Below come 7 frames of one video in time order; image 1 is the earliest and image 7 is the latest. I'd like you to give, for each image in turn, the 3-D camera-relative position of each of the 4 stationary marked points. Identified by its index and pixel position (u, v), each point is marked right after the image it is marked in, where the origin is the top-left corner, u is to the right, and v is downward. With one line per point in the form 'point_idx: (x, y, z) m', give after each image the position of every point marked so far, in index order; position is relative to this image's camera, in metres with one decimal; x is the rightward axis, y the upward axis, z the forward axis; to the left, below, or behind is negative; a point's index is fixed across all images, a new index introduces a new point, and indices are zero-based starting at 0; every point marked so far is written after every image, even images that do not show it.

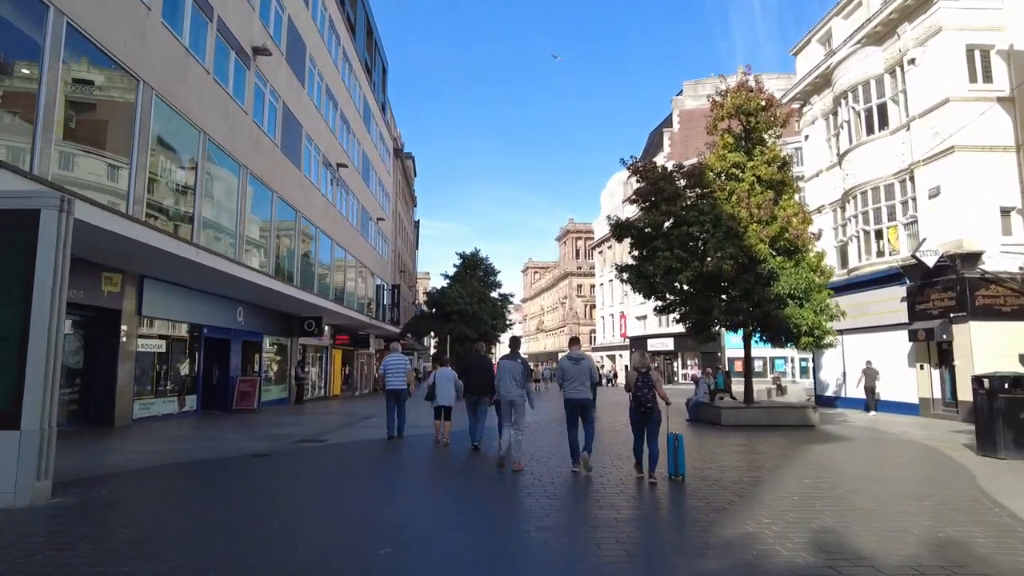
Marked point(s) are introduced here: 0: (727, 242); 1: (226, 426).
0: (+4.8, +1.0, +14.6) m
1: (-6.8, -3.3, +15.7) m
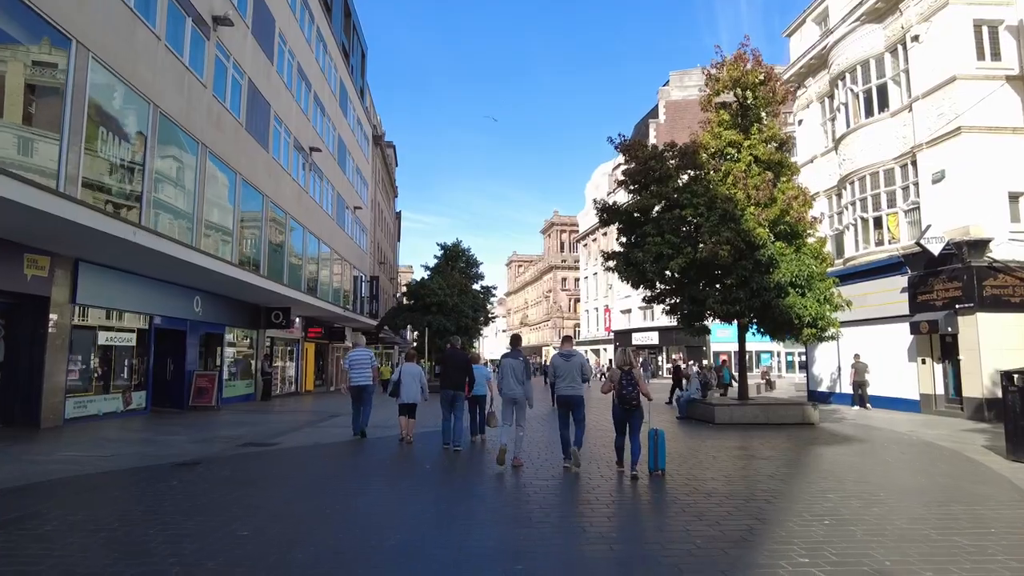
0: (+4.4, +1.3, +13.5) m
1: (-7.3, -3.0, +14.3) m
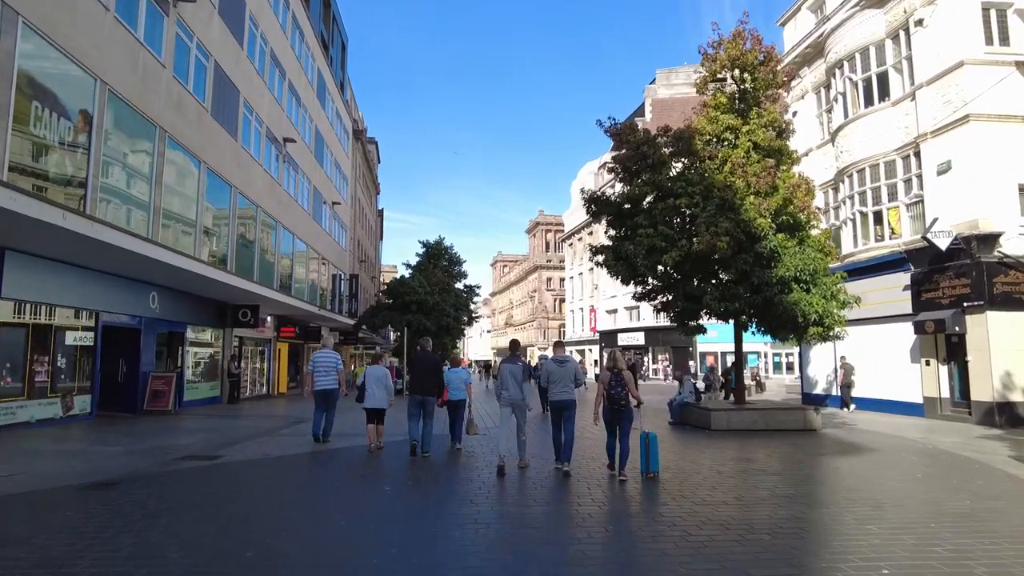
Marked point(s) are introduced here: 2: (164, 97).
0: (+4.0, +1.4, +12.5) m
1: (-7.7, -2.9, +13.1) m
2: (-8.9, +4.9, +16.7) m
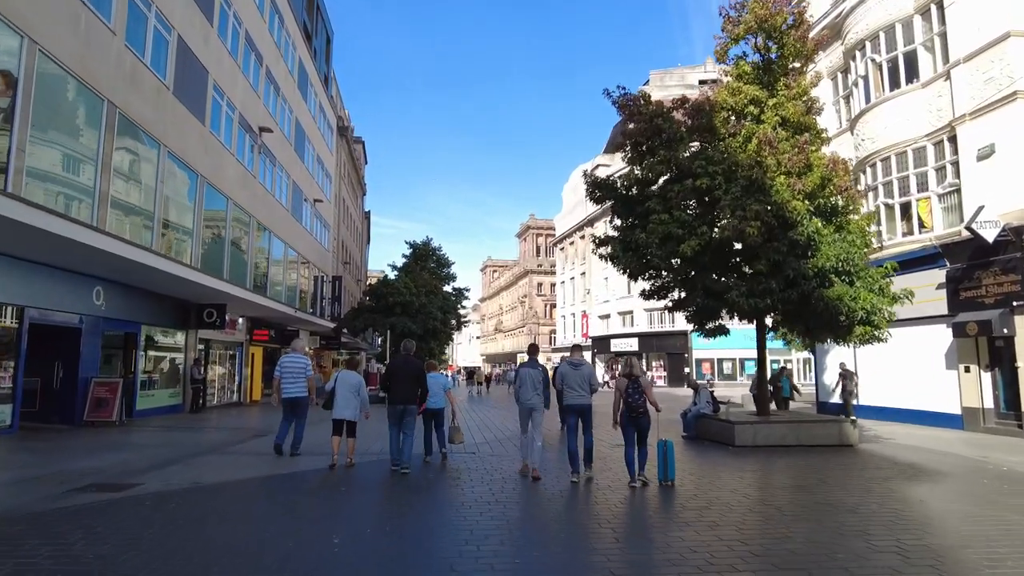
0: (+3.9, +1.5, +10.9) m
1: (-7.8, -2.7, +11.2) m
2: (-9.0, +5.0, +14.8) m
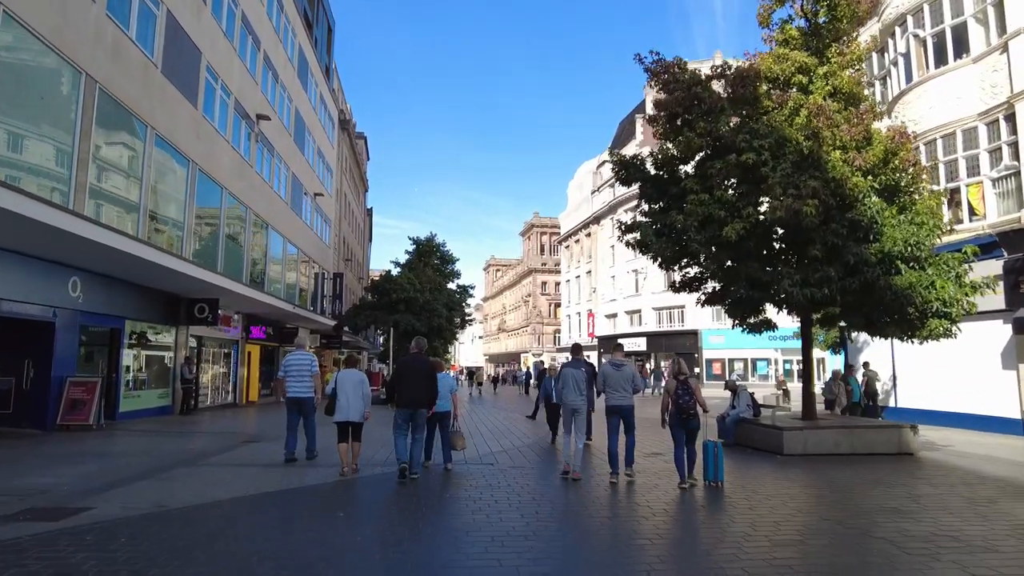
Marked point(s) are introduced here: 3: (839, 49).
0: (+4.2, +1.6, +9.6) m
1: (-7.5, -2.5, +9.9) m
2: (-8.7, +5.2, +13.6) m
3: (+5.3, +3.9, +10.7) m
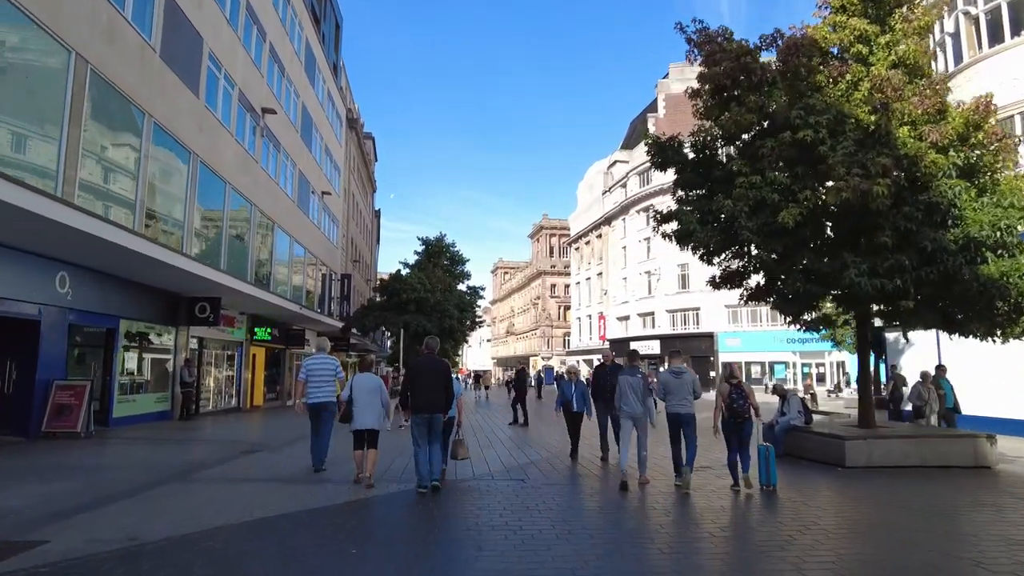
0: (+4.6, +1.7, +8.5) m
1: (-7.1, -2.4, +8.9) m
2: (-8.3, +5.2, +12.7) m
3: (+5.7, +4.0, +9.6) m
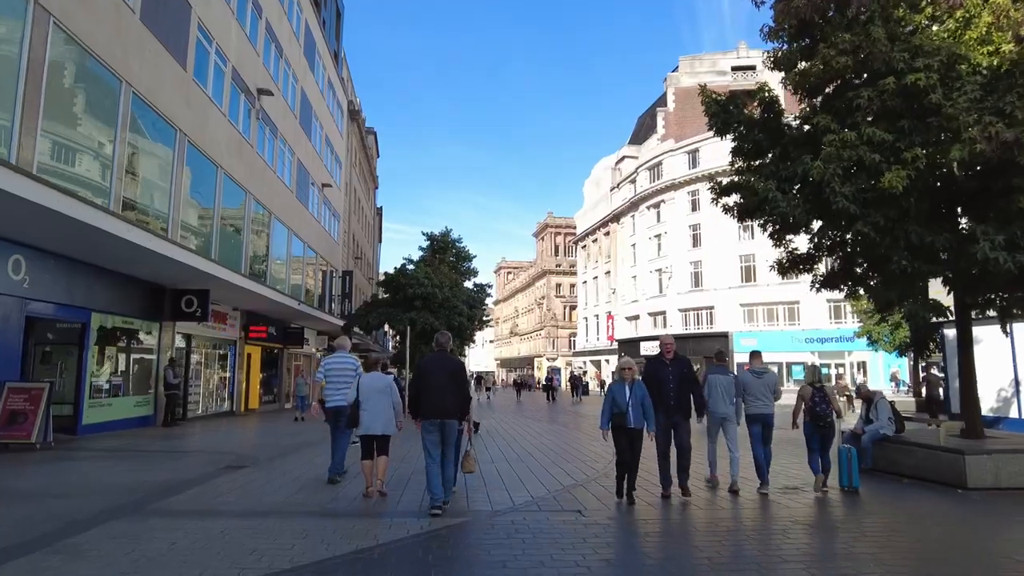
0: (+5.1, +2.0, +6.8) m
1: (-6.6, -2.2, +7.3) m
2: (-7.8, +5.5, +11.0) m
3: (+6.2, +4.2, +7.9) m
